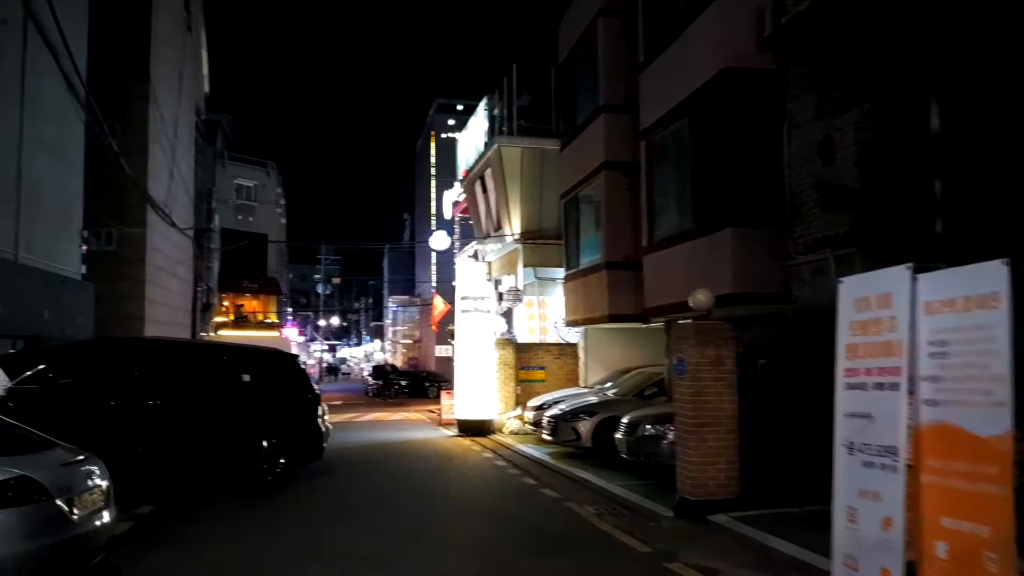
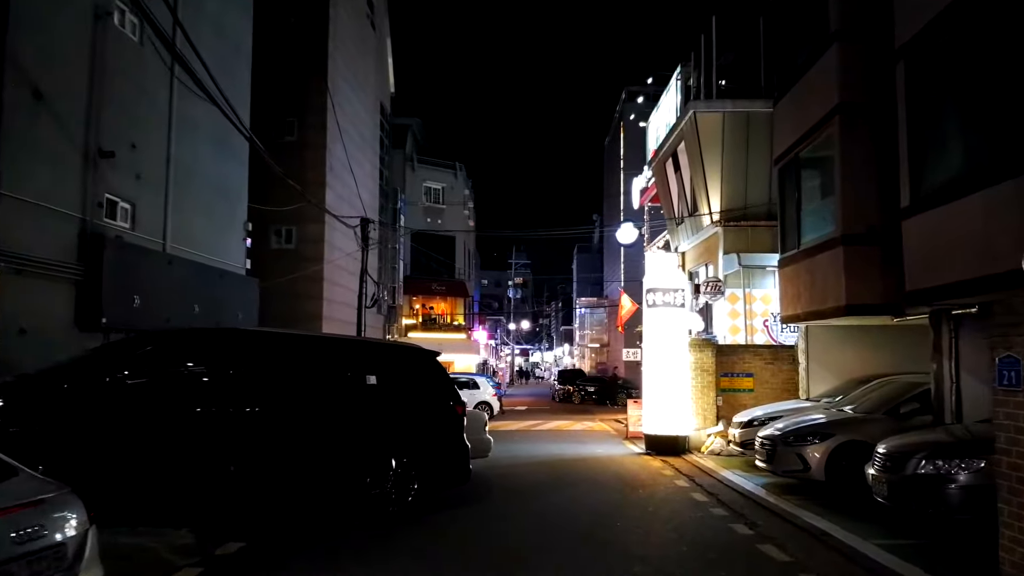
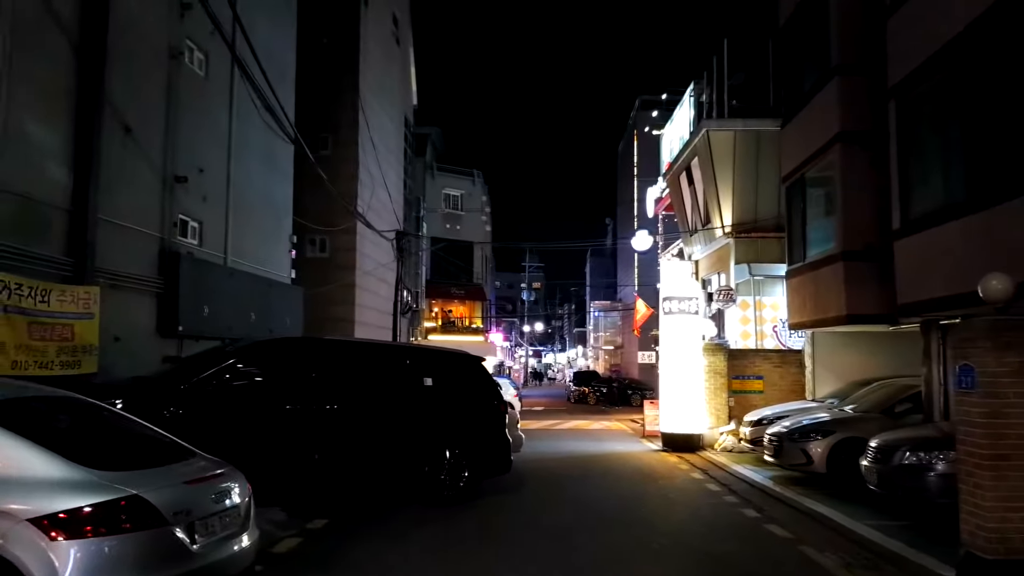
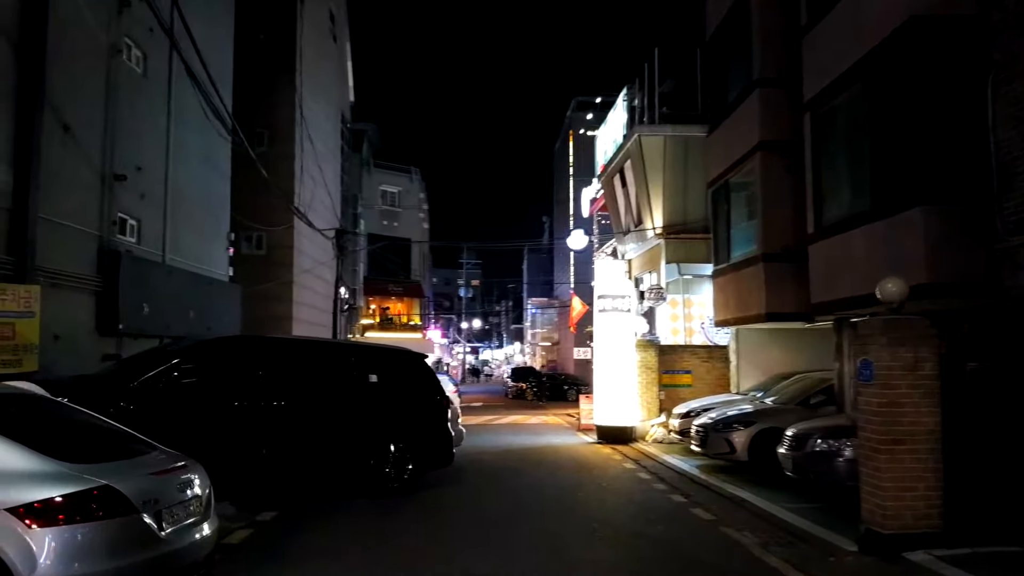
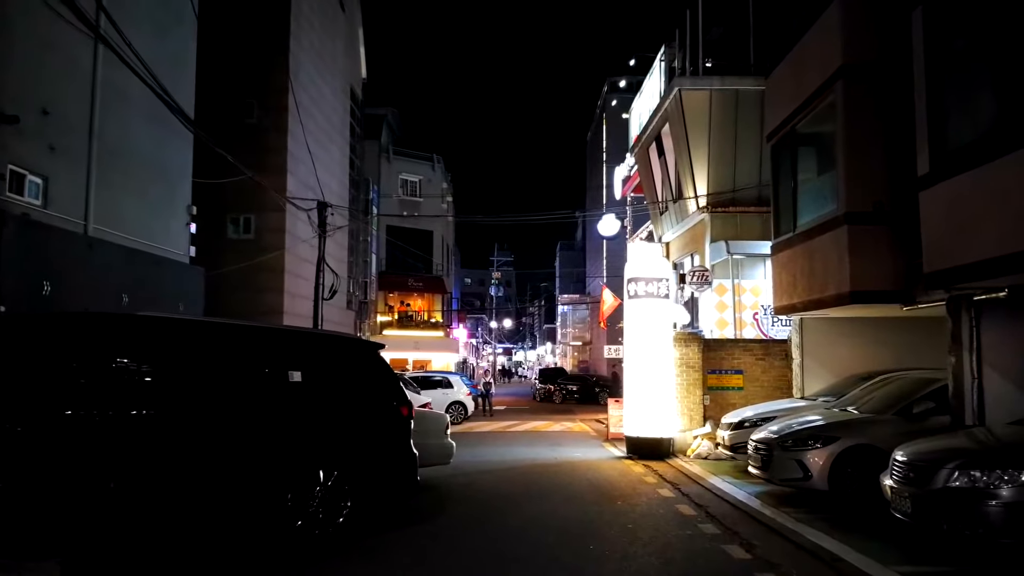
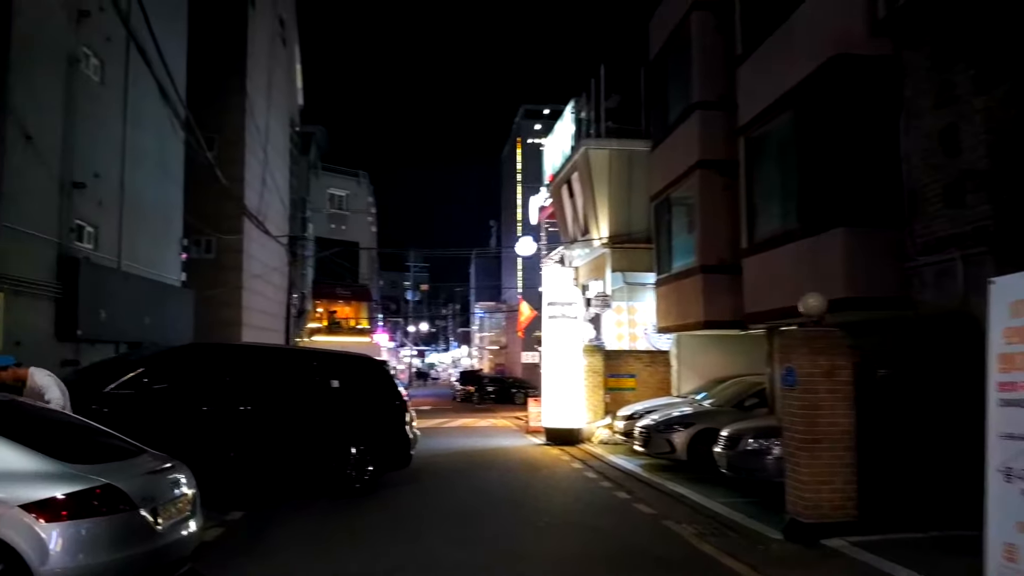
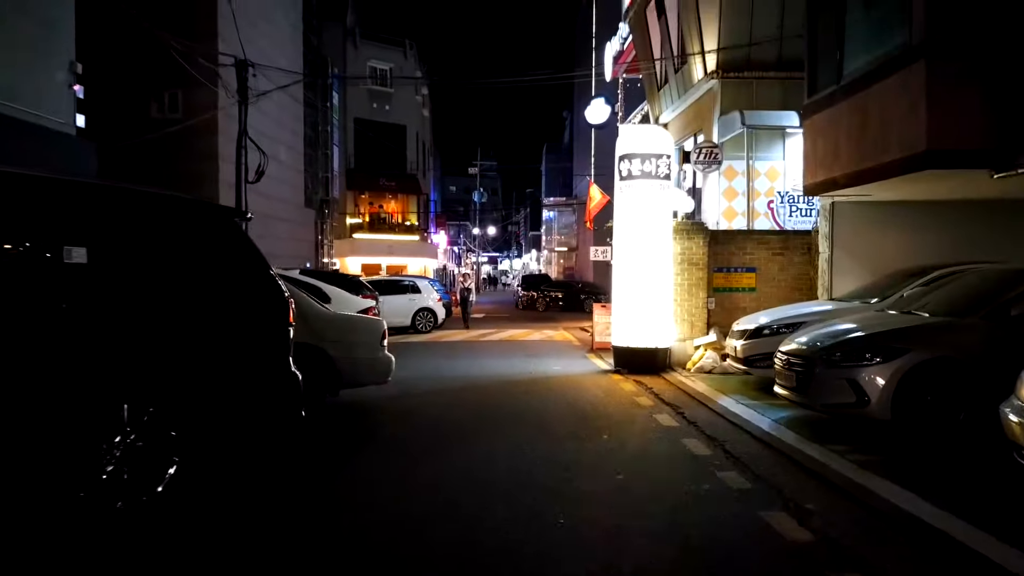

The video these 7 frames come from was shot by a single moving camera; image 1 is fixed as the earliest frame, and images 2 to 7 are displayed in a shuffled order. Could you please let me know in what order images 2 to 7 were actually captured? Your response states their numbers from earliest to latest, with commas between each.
6, 4, 3, 2, 5, 7
